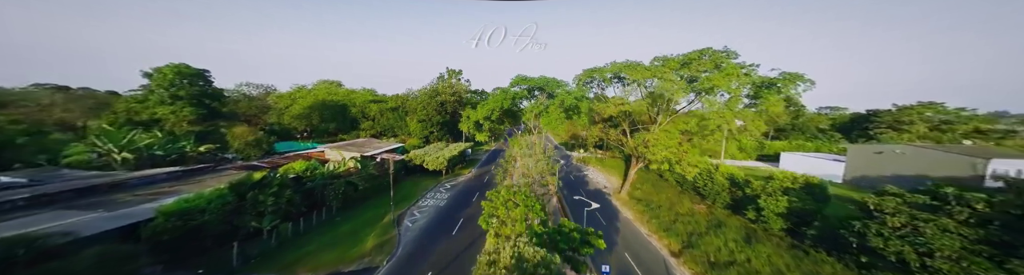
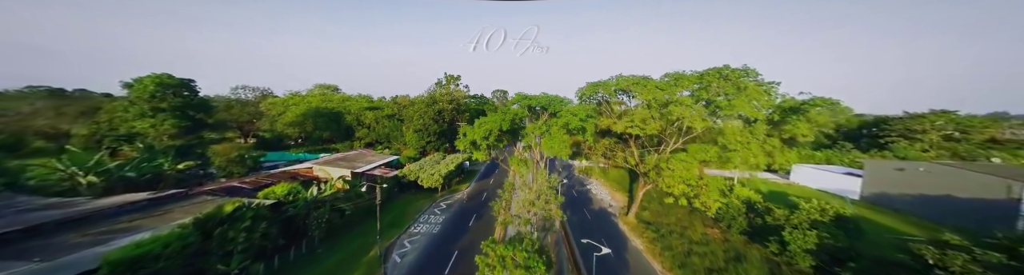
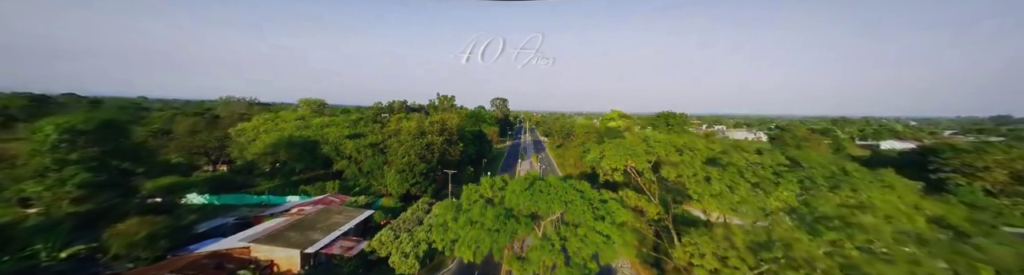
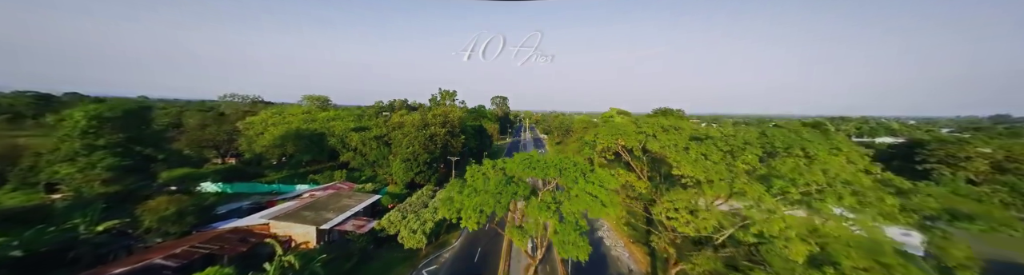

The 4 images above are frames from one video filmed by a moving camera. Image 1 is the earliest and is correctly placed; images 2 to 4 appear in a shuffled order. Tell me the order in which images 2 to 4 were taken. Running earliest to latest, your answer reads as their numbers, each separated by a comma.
2, 4, 3
